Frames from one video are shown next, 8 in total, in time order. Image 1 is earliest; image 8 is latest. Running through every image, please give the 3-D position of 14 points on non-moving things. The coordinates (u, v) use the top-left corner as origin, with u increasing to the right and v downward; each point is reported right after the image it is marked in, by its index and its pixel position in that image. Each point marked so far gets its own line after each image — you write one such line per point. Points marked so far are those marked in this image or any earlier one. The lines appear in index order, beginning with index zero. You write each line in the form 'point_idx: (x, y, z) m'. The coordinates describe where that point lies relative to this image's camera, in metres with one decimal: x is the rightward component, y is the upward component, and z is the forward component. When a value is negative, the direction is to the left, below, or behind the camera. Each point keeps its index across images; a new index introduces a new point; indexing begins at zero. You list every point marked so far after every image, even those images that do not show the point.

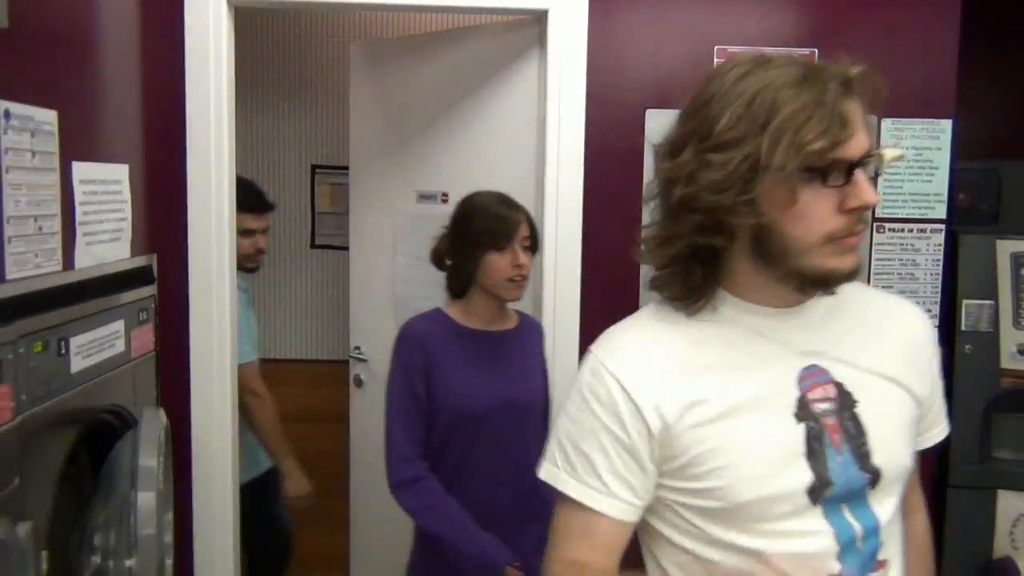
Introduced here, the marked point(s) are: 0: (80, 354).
0: (-0.7, -0.1, +1.5) m
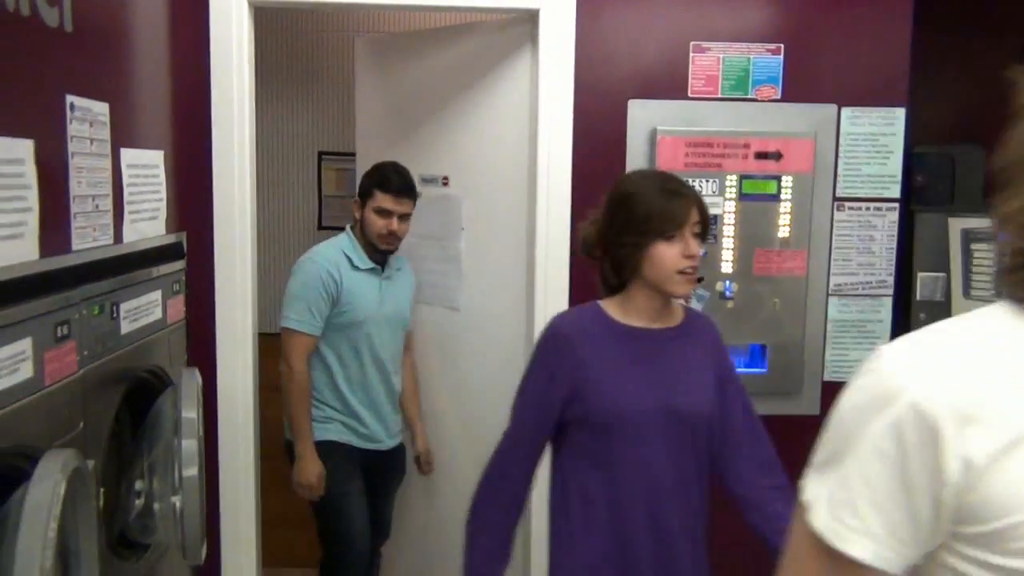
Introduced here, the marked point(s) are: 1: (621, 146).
0: (-0.7, -0.1, +1.7) m
1: (+0.3, +0.3, +2.2) m
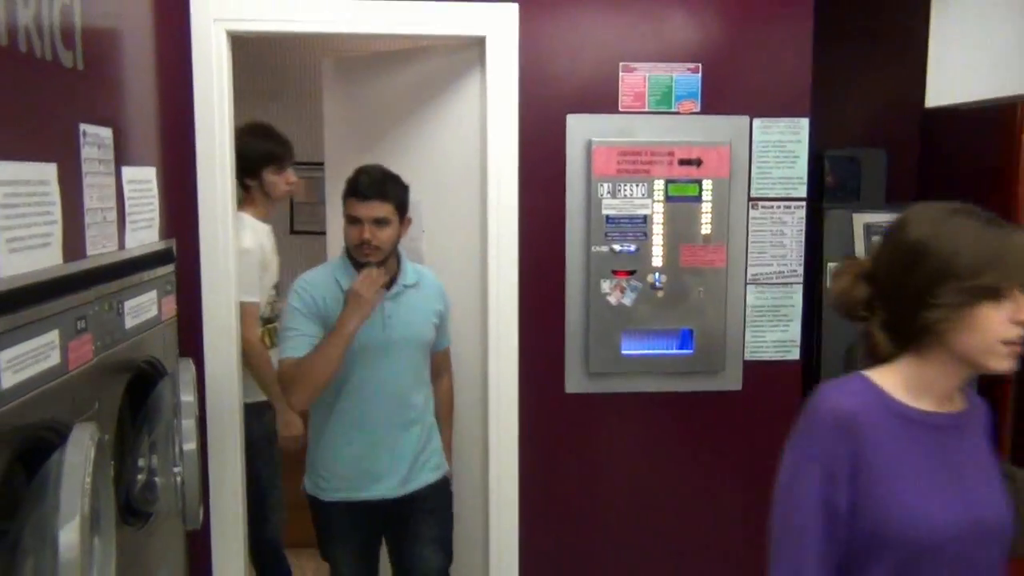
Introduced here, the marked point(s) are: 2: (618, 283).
0: (-0.8, -0.1, +2.0) m
1: (+0.1, +0.4, +2.5) m
2: (+0.3, 0.0, +2.5) m
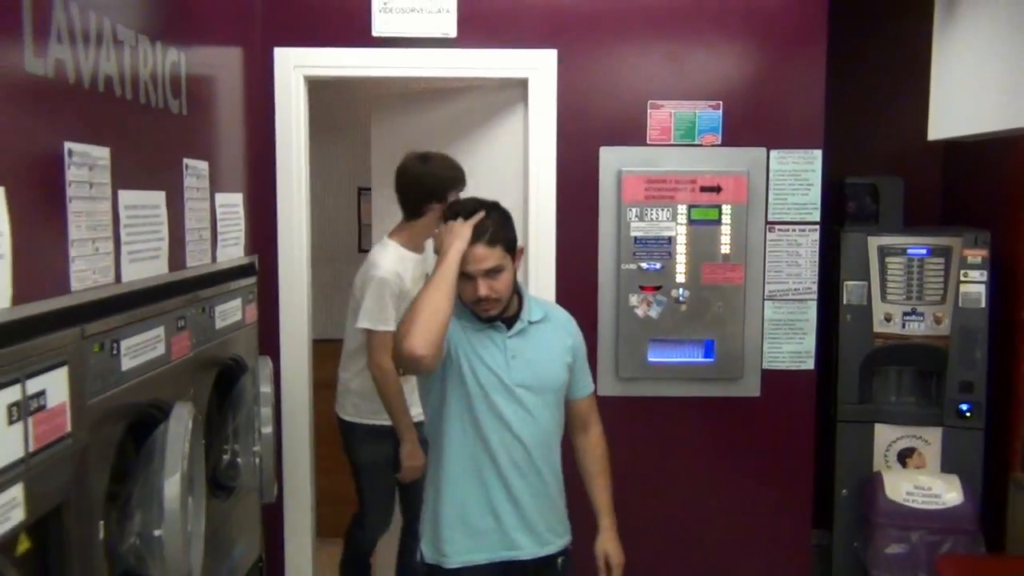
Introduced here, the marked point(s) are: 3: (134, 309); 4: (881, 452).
0: (-0.7, -0.1, +2.3) m
1: (+0.2, +0.3, +2.8) m
2: (+0.4, 0.0, +2.8) m
3: (-0.7, 0.0, +1.8) m
4: (+1.2, -0.5, +2.9) m
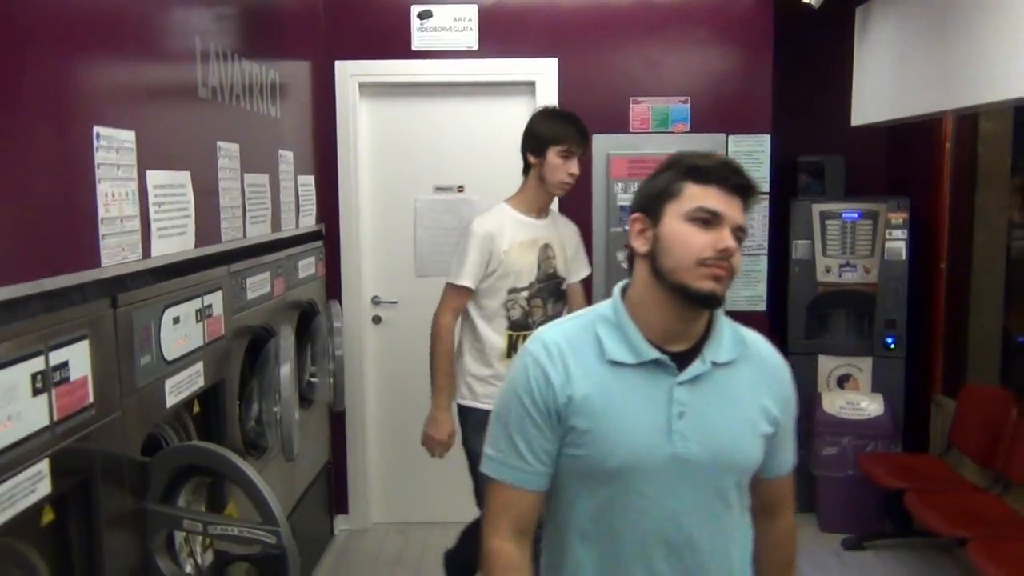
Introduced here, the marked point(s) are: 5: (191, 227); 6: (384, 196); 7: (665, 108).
0: (-0.7, +0.1, +3.1) m
1: (+0.3, +0.5, +3.5) m
2: (+0.4, +0.1, +3.5) m
3: (-0.7, +0.1, +2.5) m
4: (+1.2, -0.4, +3.7) m
5: (-0.7, +0.1, +2.1) m
6: (-0.5, +0.4, +3.7) m
7: (+0.6, +0.7, +3.5) m
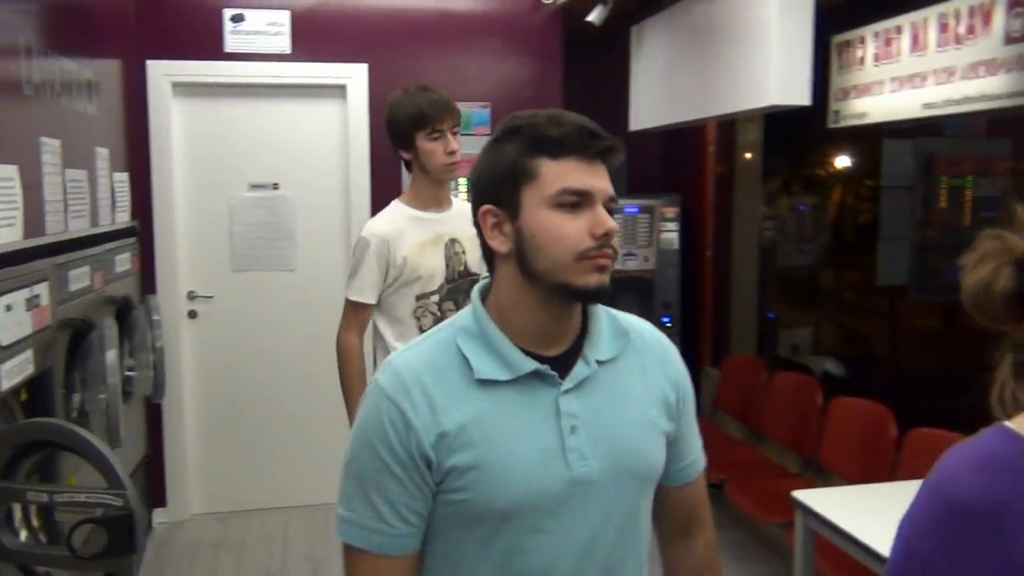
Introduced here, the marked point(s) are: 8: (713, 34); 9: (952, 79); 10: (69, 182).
0: (-1.3, +0.1, +3.1) m
1: (-0.5, +0.5, +3.7) m
2: (-0.3, +0.2, +3.8) m
3: (-1.2, +0.1, +2.6) m
4: (+0.4, -0.3, +4.1) m
5: (-1.2, +0.2, +2.2) m
6: (-1.3, +0.4, +3.8) m
7: (-0.2, +0.7, +3.9) m
8: (+0.7, +0.9, +3.2) m
9: (+1.4, +0.7, +3.0) m
10: (-1.3, +0.3, +2.6) m
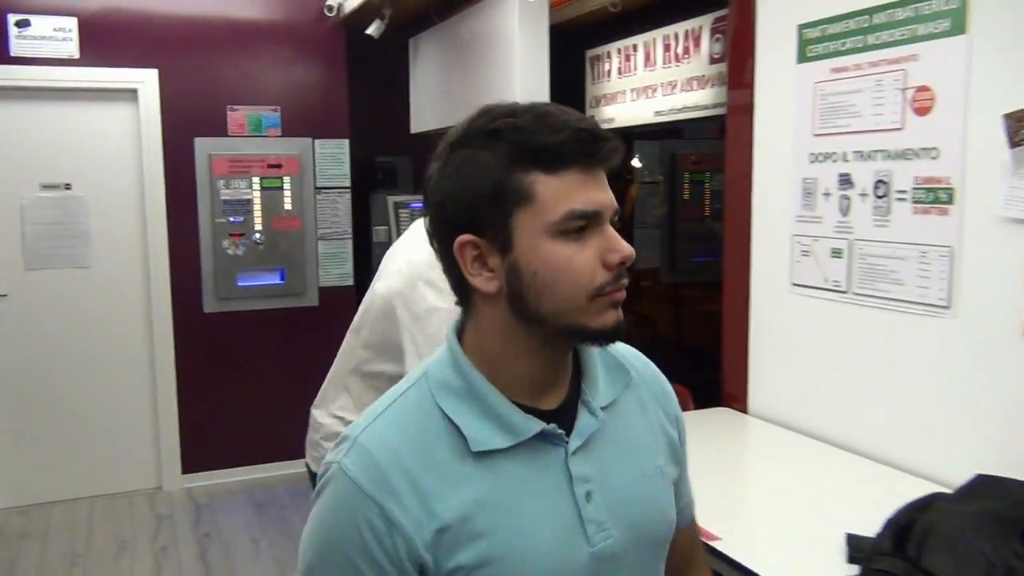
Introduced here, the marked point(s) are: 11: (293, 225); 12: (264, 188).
0: (-2.1, +0.1, +3.2) m
1: (-1.4, +0.5, +4.0) m
2: (-1.2, +0.2, +4.1) m
3: (-1.9, +0.1, +2.7) m
4: (-0.5, -0.2, +4.5) m
5: (-1.7, +0.2, +2.3) m
6: (-2.2, +0.4, +3.8) m
7: (-1.1, +0.8, +4.1) m
8: (-0.2, +0.9, +3.6) m
9: (+0.6, +0.8, +3.6) m
10: (-1.9, +0.3, +2.7) m
11: (-1.0, +0.3, +4.2) m
12: (-1.1, +0.4, +4.0) m
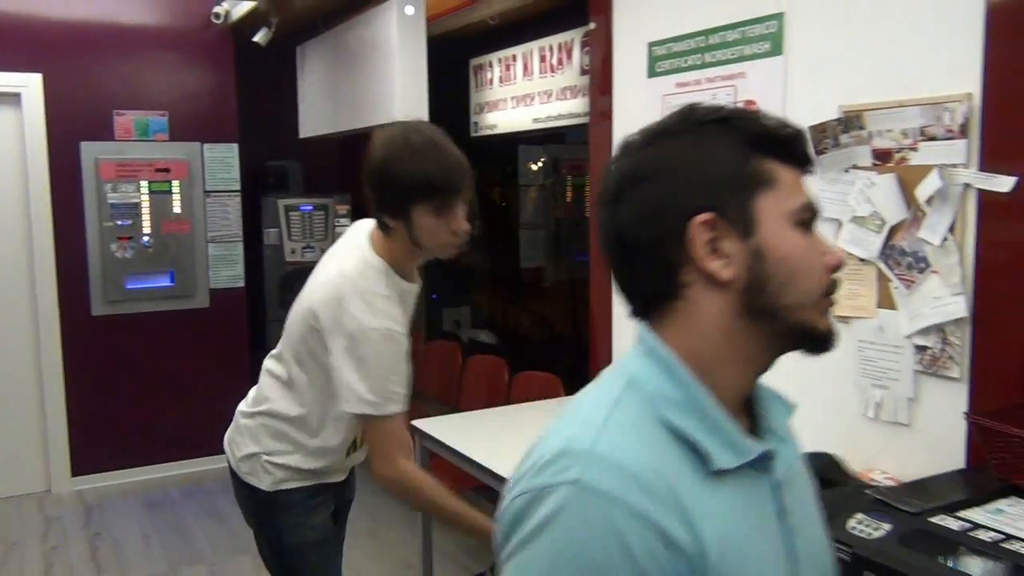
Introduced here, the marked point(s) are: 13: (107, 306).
0: (-2.5, +0.1, +3.2) m
1: (-1.9, +0.5, +4.0) m
2: (-1.7, +0.2, +4.1) m
3: (-2.3, +0.1, +2.7) m
4: (-1.1, -0.2, +4.6) m
5: (-2.1, +0.2, +2.3) m
6: (-2.6, +0.4, +3.8) m
7: (-1.6, +0.8, +4.2) m
8: (-0.6, +0.9, +3.8) m
9: (+0.2, +0.8, +3.9) m
10: (-2.3, +0.3, +2.7) m
11: (-1.5, +0.3, +4.2) m
12: (-1.6, +0.4, +4.1) m
13: (-1.8, -0.1, +4.1) m
